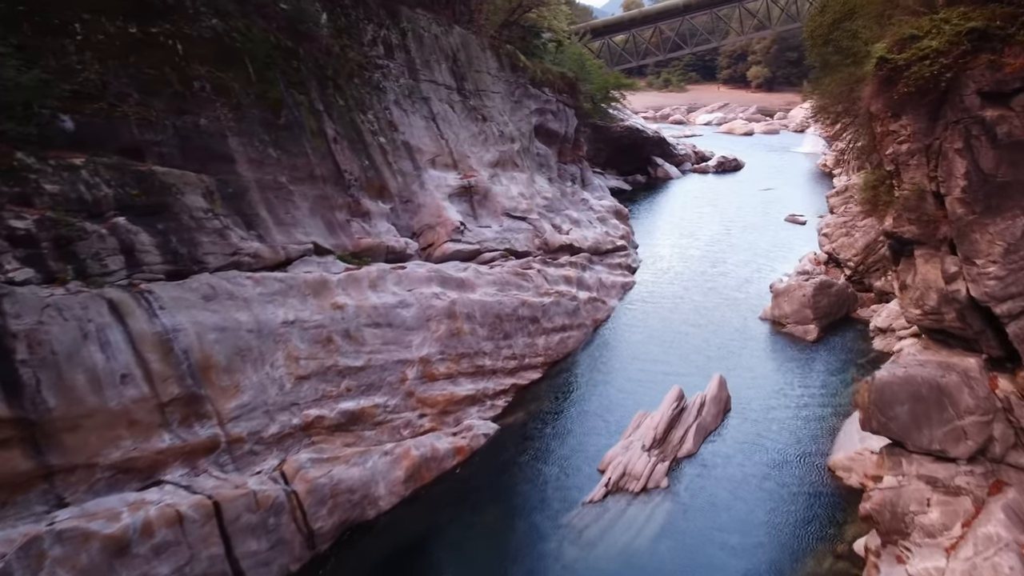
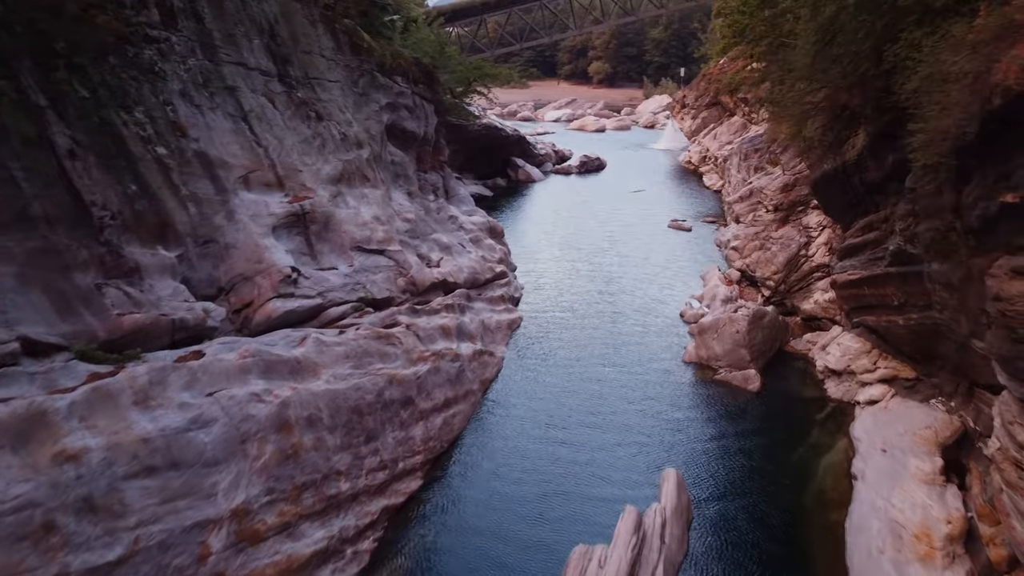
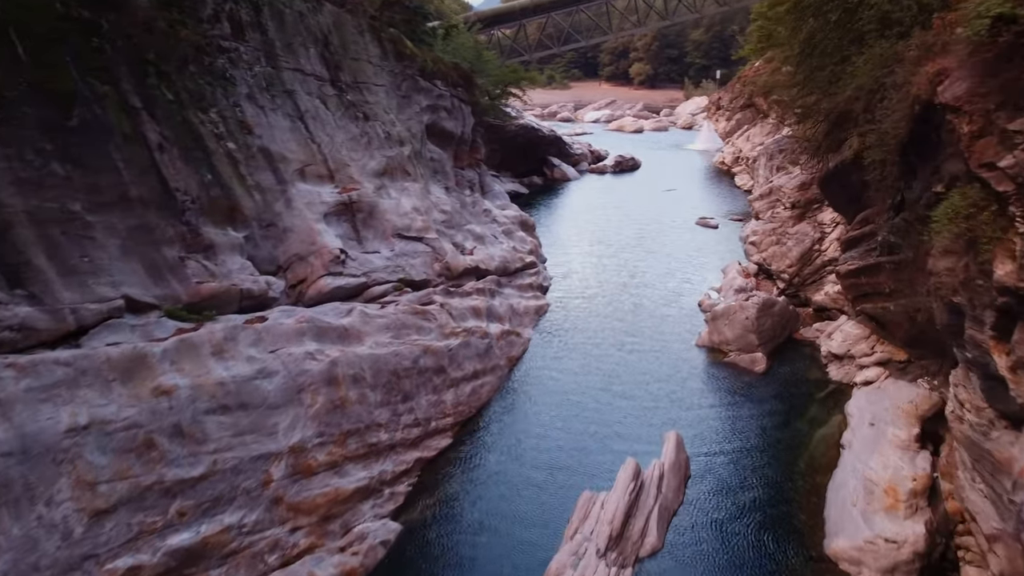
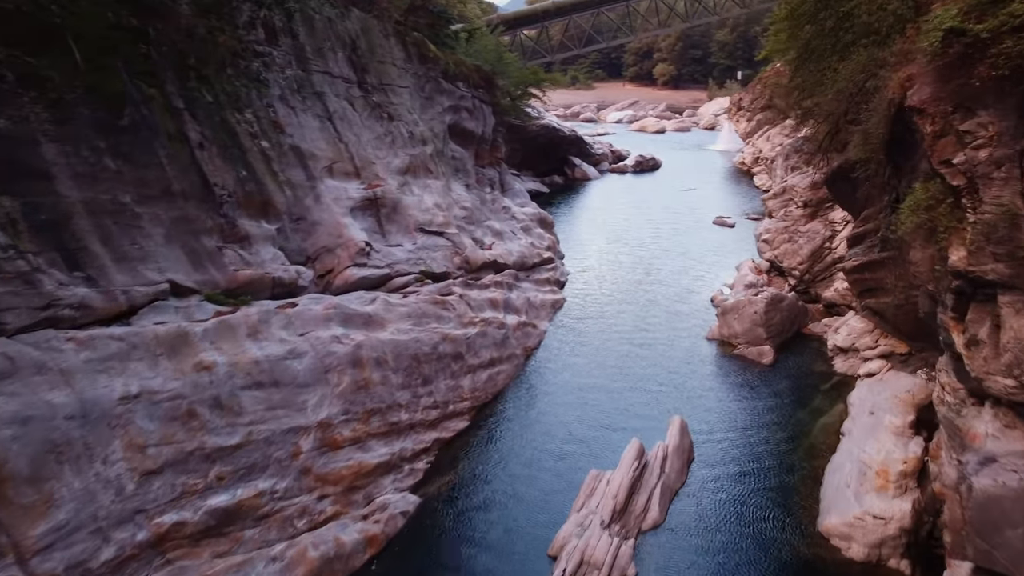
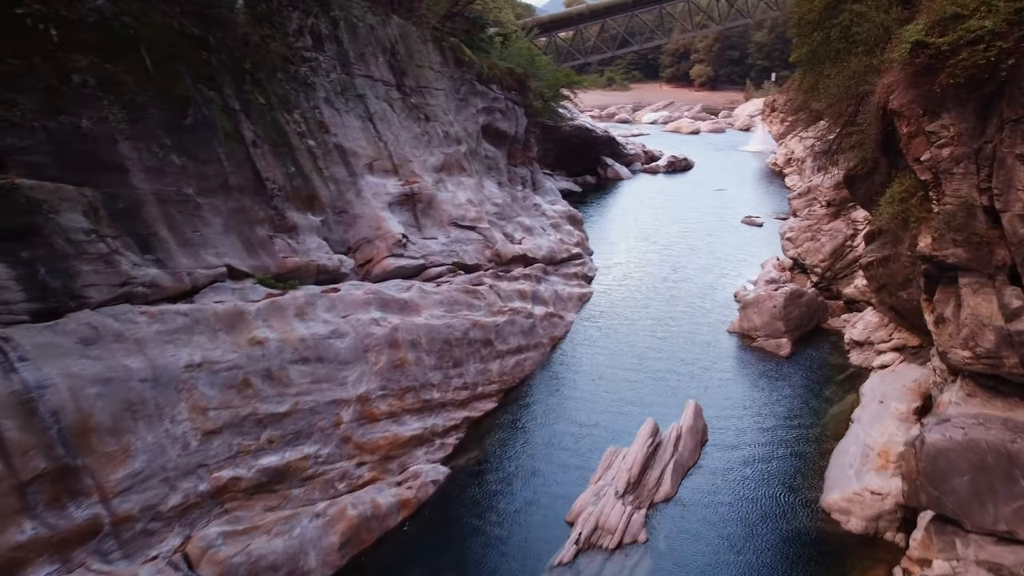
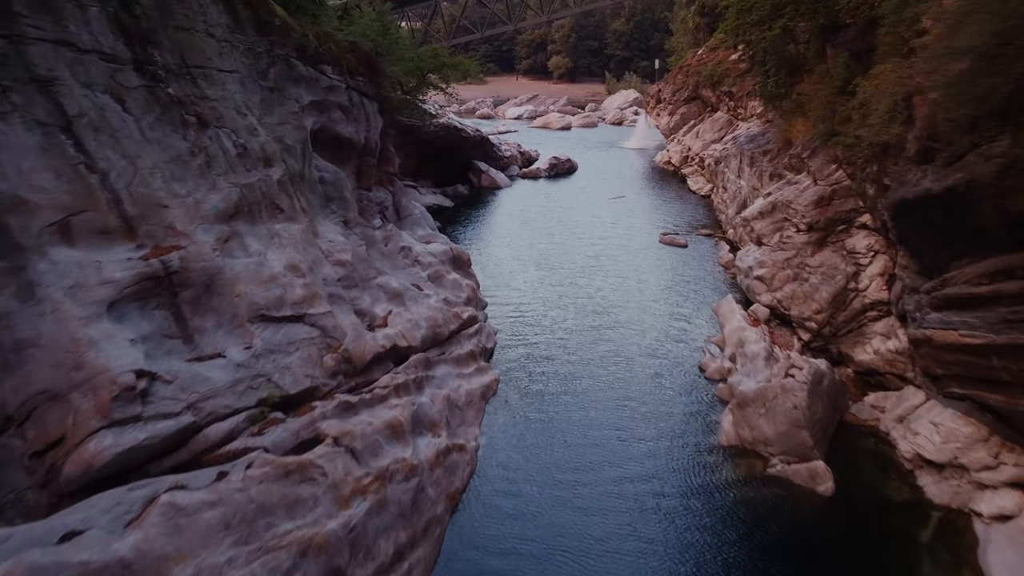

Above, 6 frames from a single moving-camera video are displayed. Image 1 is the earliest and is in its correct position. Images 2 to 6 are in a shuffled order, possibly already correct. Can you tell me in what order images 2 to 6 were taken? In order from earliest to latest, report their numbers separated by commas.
5, 4, 3, 2, 6
